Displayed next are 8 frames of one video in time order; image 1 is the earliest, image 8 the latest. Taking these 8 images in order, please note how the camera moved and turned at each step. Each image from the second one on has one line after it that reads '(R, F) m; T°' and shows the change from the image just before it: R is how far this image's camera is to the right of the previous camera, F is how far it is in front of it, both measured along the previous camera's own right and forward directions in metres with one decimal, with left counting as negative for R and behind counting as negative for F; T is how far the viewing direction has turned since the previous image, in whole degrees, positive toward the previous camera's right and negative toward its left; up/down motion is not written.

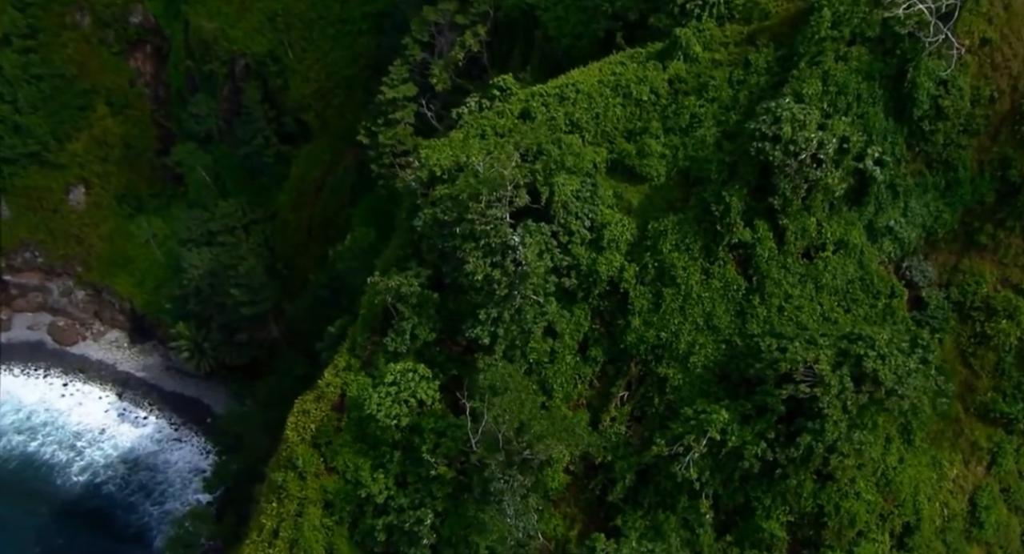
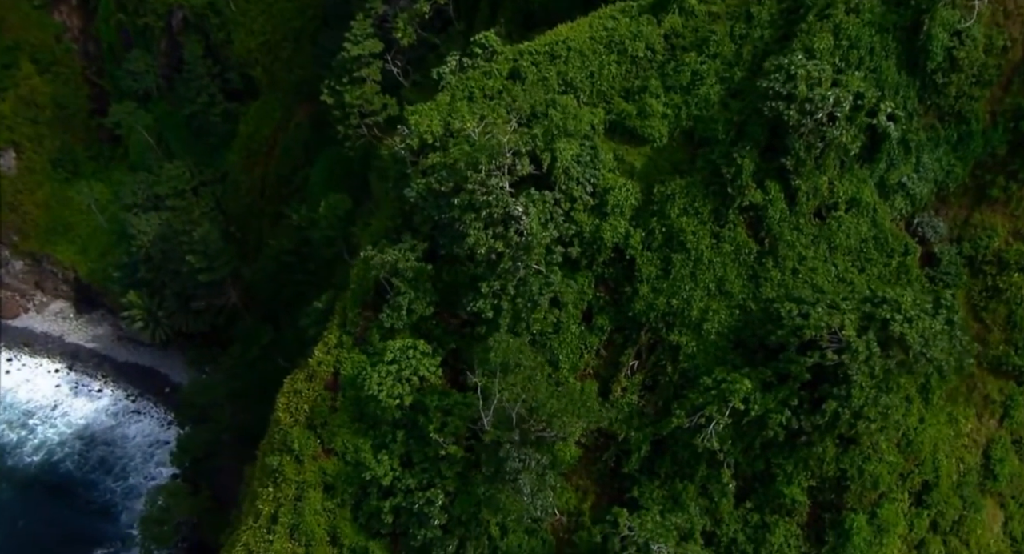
(-1.4, +0.9) m; +3°
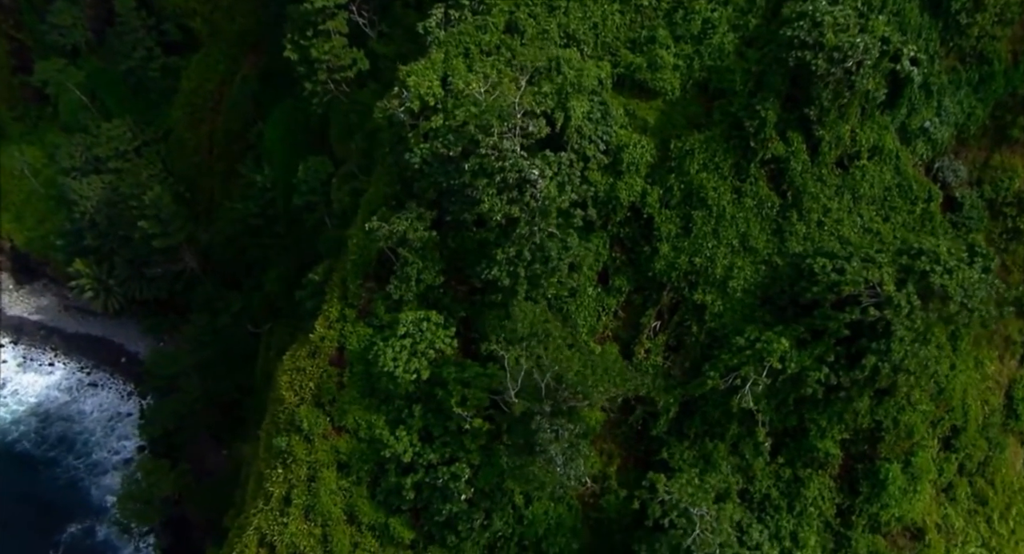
(-1.8, +0.8) m; +4°
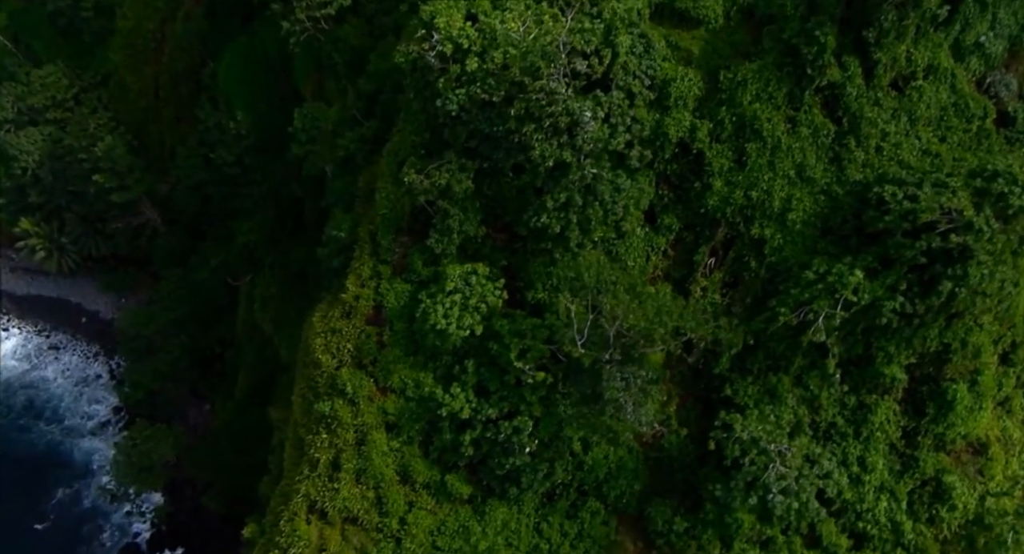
(-2.7, +0.8) m; +4°
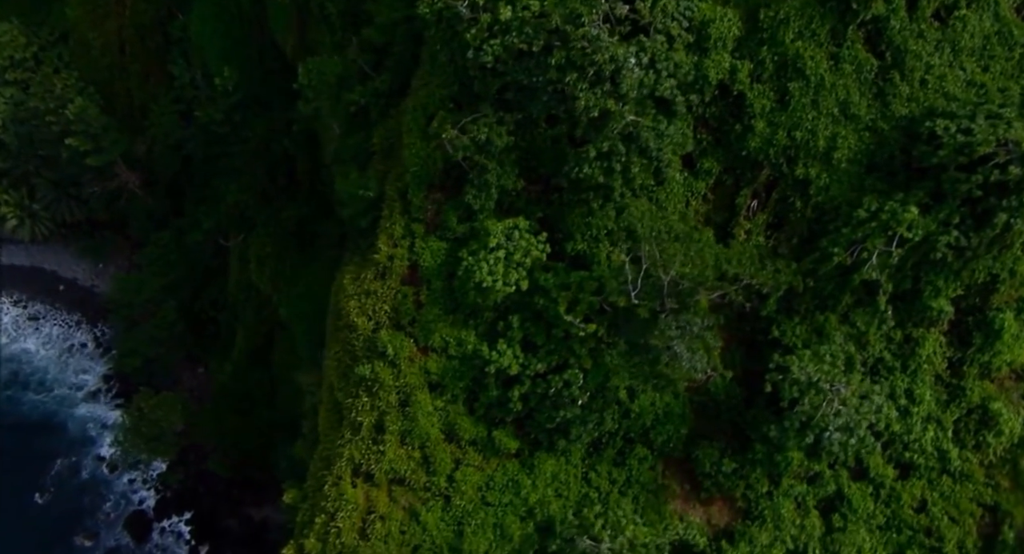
(-1.9, +0.4) m; +3°
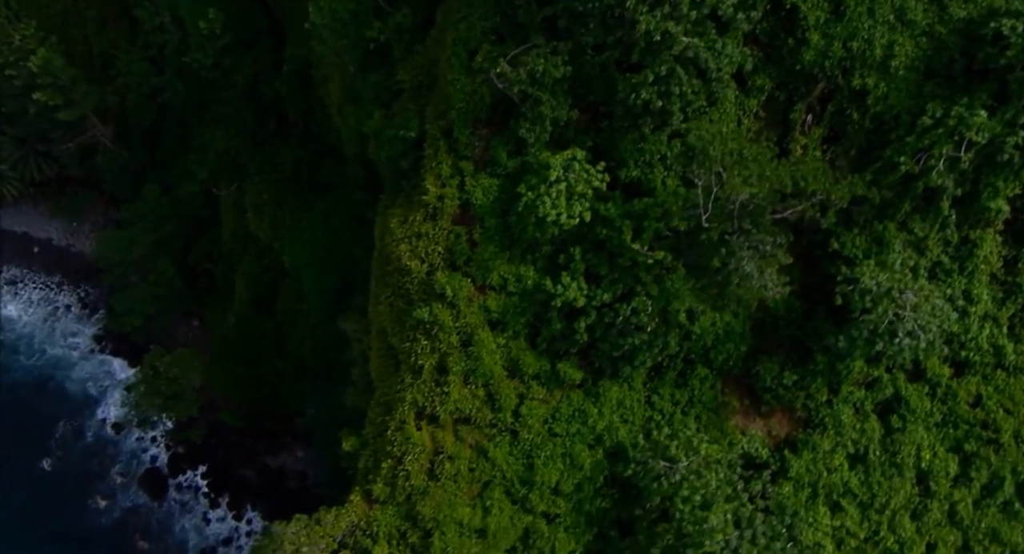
(-2.6, +0.3) m; +3°
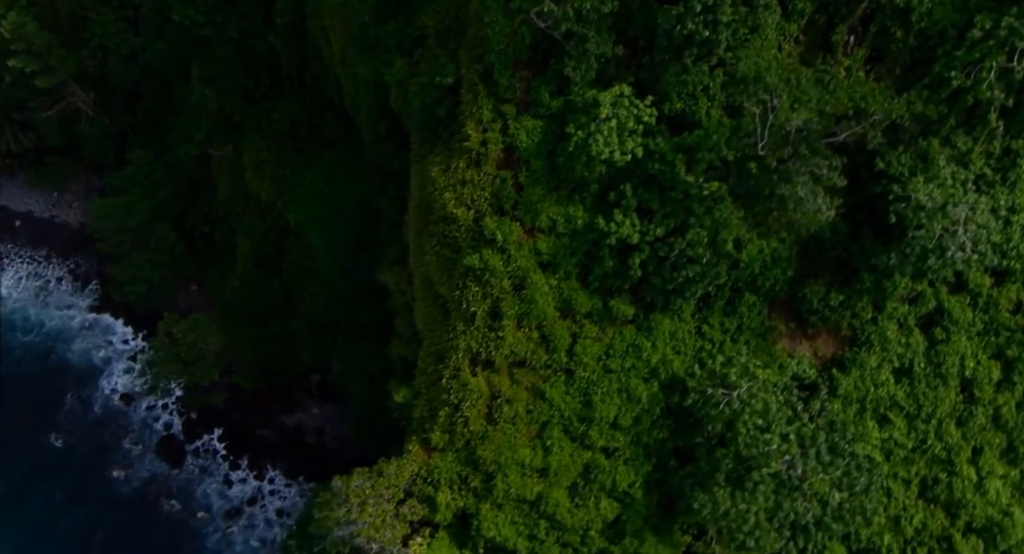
(-2.2, 0.0) m; +2°
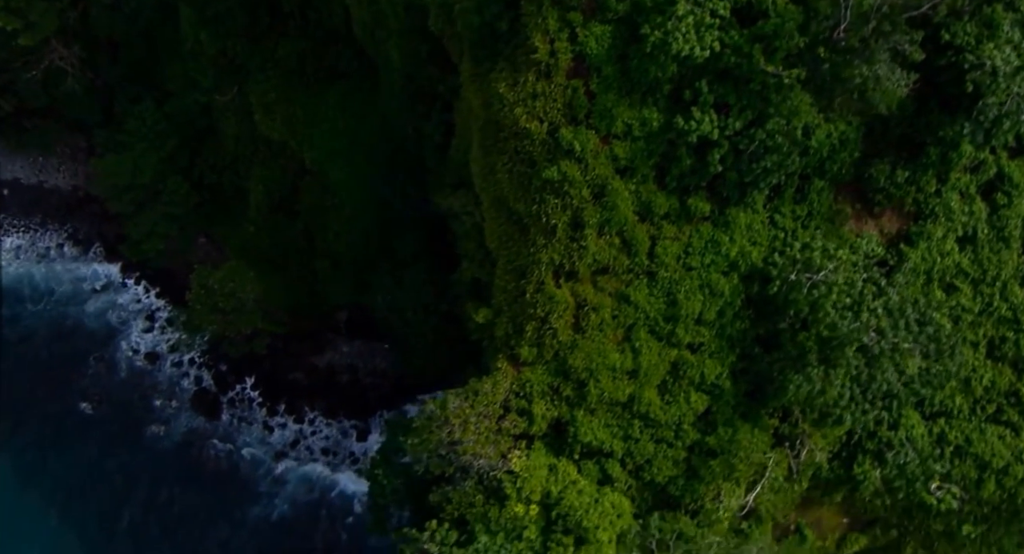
(-3.2, -0.1) m; +3°
